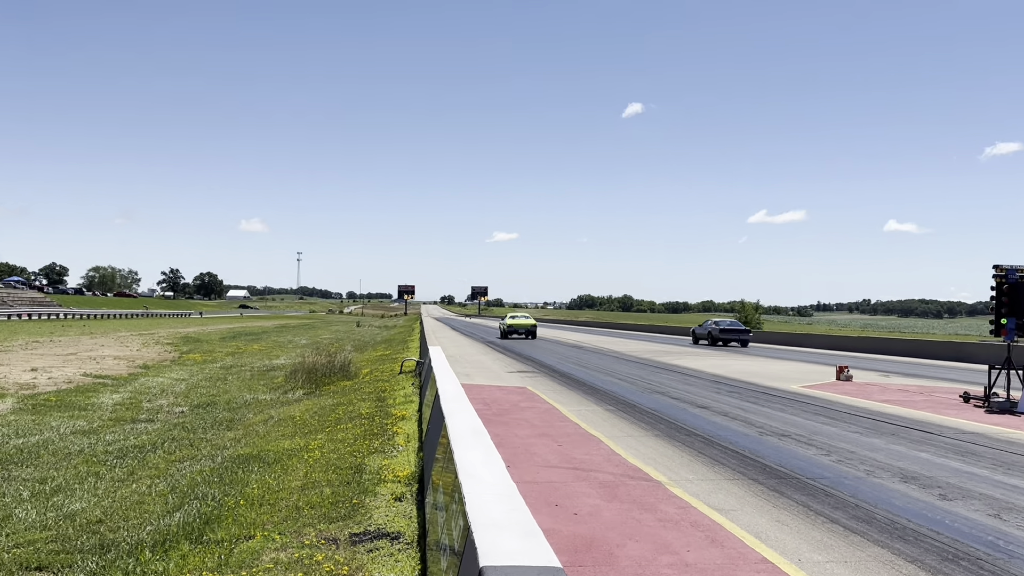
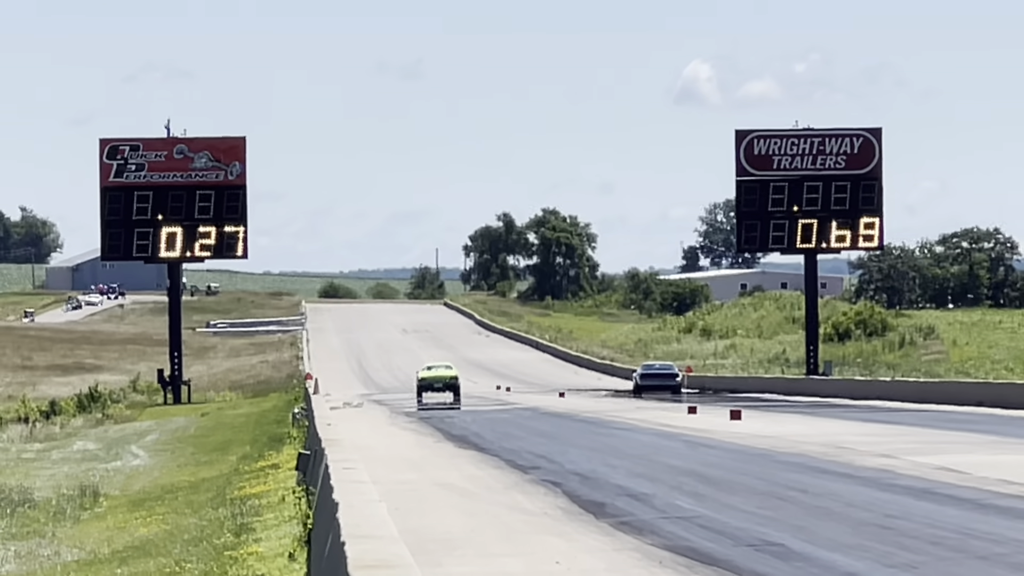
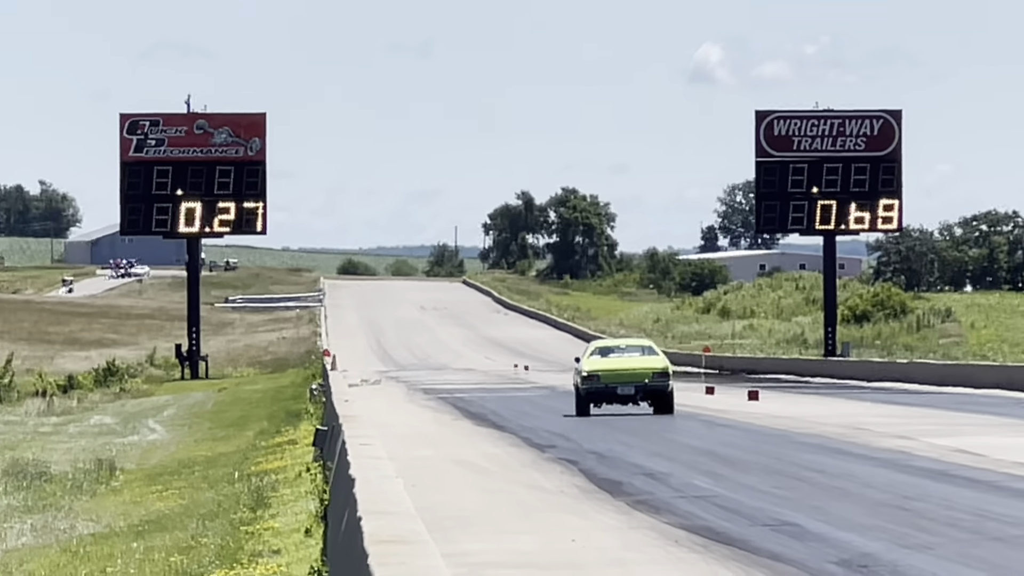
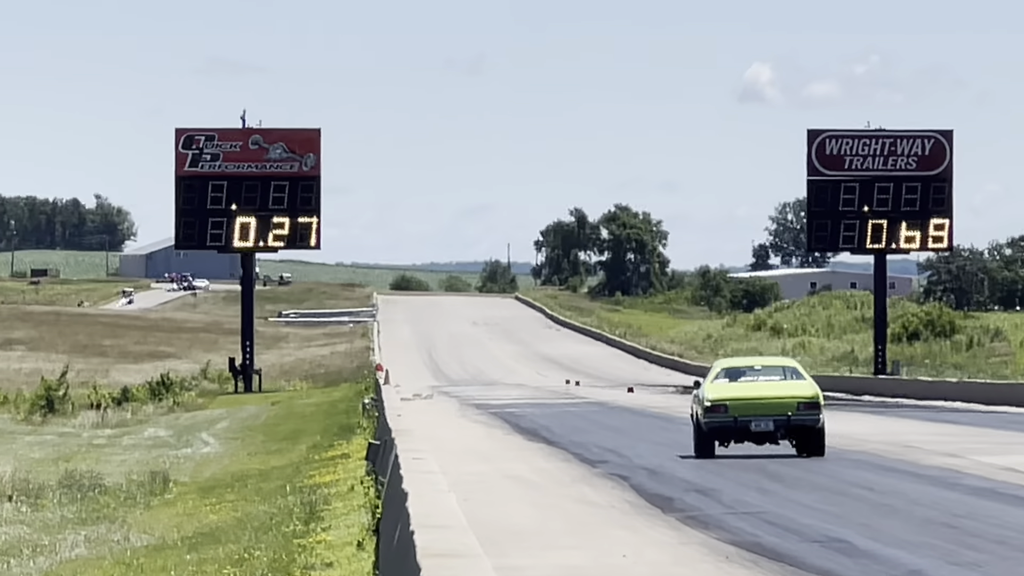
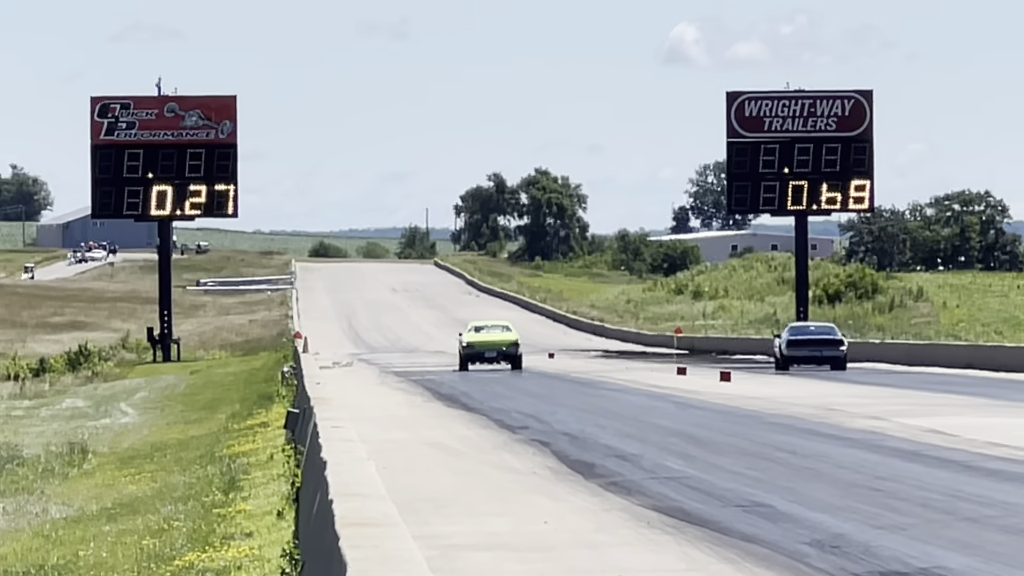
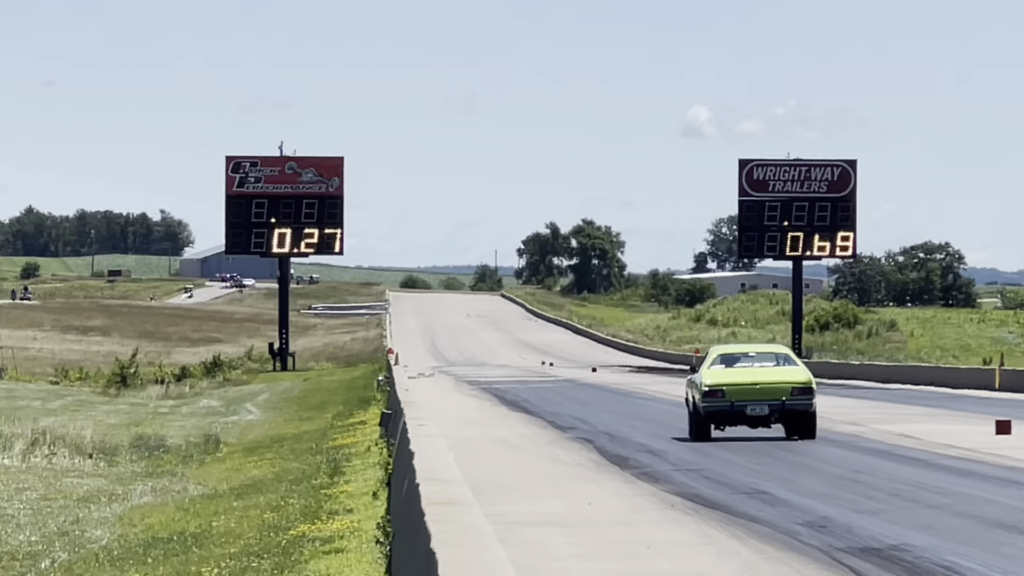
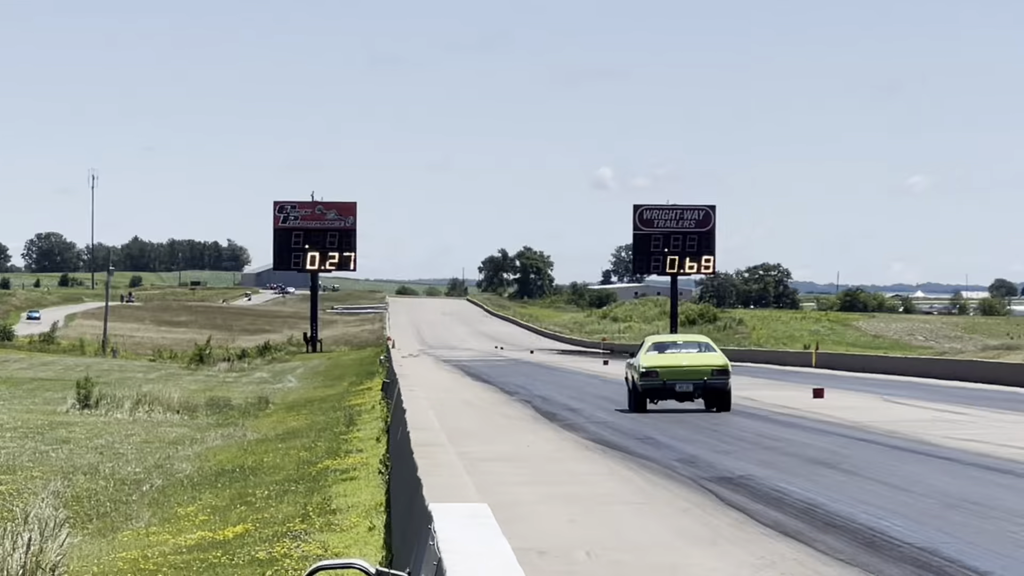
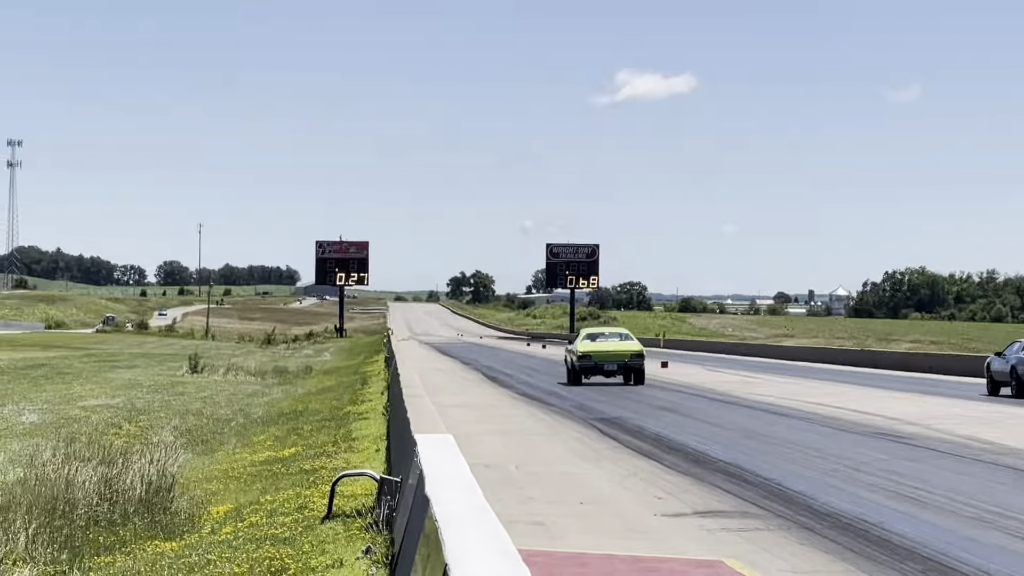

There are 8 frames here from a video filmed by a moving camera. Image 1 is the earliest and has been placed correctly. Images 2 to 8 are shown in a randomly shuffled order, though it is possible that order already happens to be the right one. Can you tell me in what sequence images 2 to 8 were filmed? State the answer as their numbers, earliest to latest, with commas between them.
8, 7, 6, 4, 3, 5, 2
